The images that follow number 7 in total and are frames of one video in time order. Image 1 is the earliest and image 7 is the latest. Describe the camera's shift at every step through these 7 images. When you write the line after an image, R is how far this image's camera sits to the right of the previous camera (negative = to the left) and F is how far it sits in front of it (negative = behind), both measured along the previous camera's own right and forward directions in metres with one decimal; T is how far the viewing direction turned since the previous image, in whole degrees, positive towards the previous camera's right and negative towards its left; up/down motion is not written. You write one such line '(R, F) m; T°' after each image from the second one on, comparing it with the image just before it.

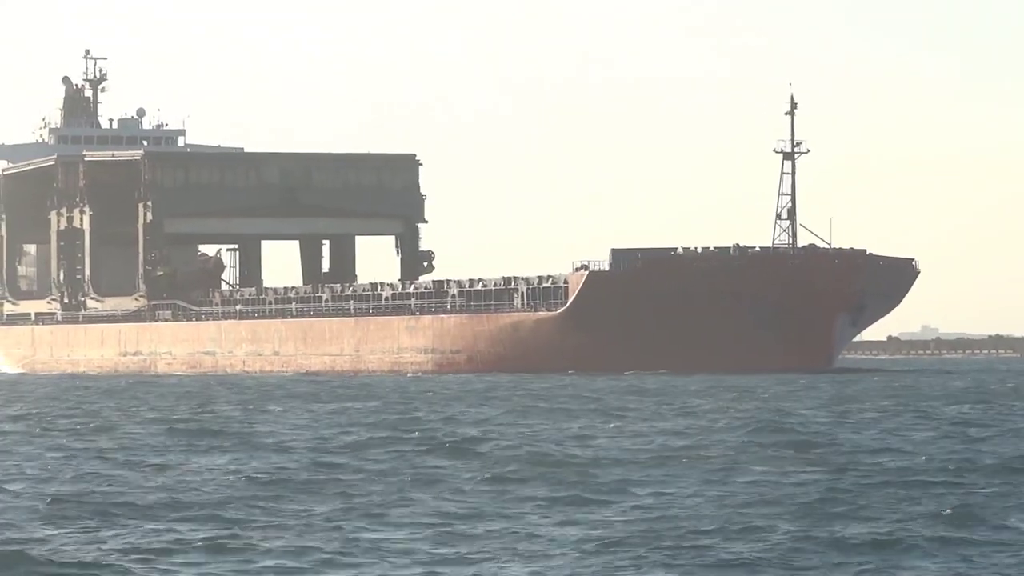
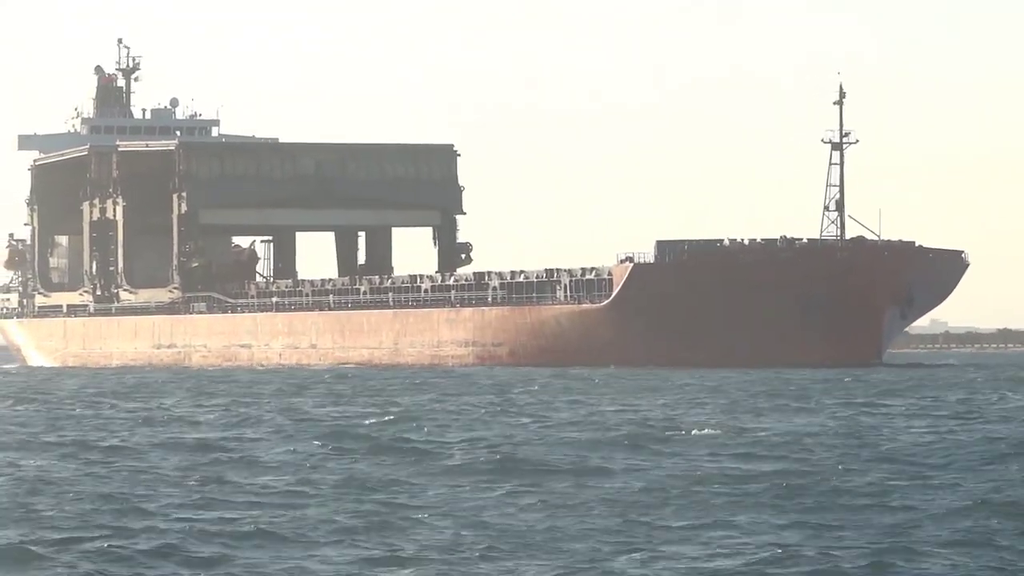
(-0.4, +0.9) m; -1°
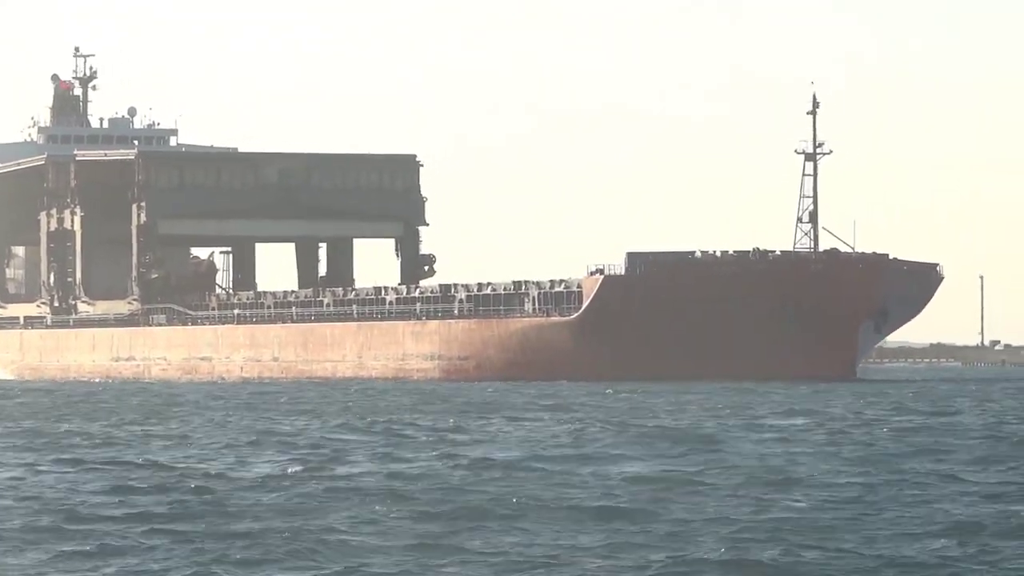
(-0.3, +0.9) m; +1°
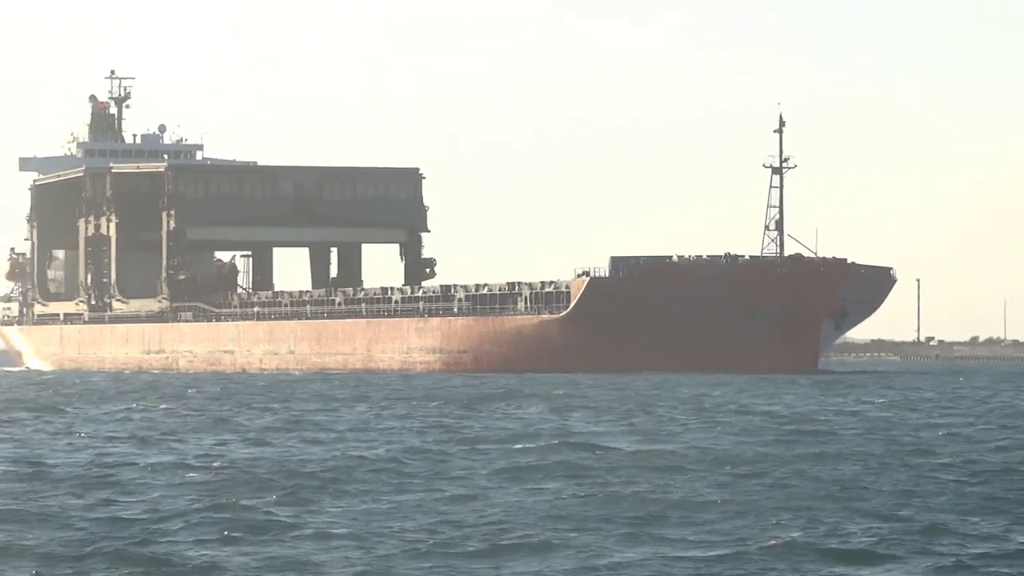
(+0.3, -4.4) m; 0°
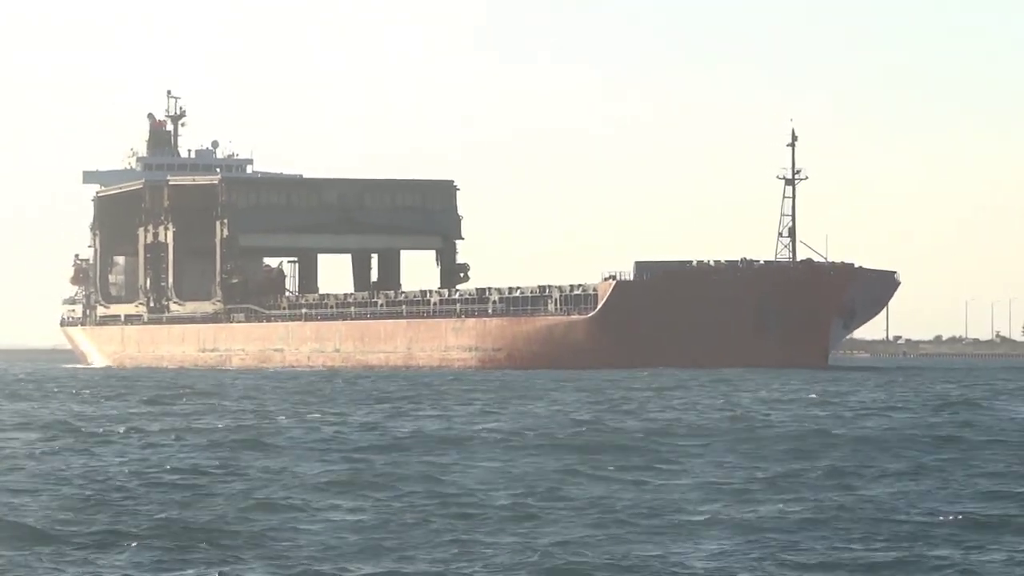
(-0.5, -3.4) m; 0°
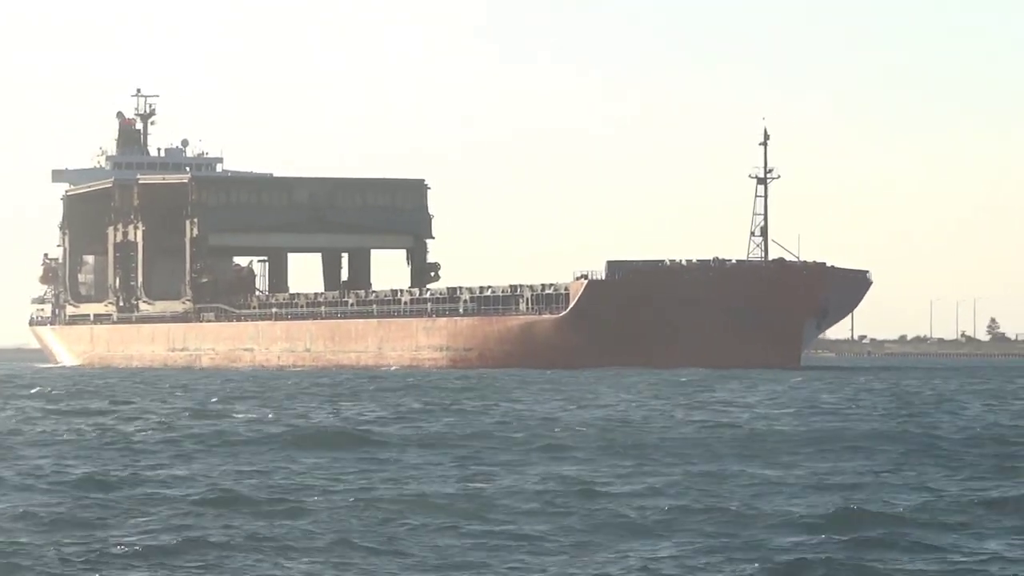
(+0.2, +0.2) m; +1°
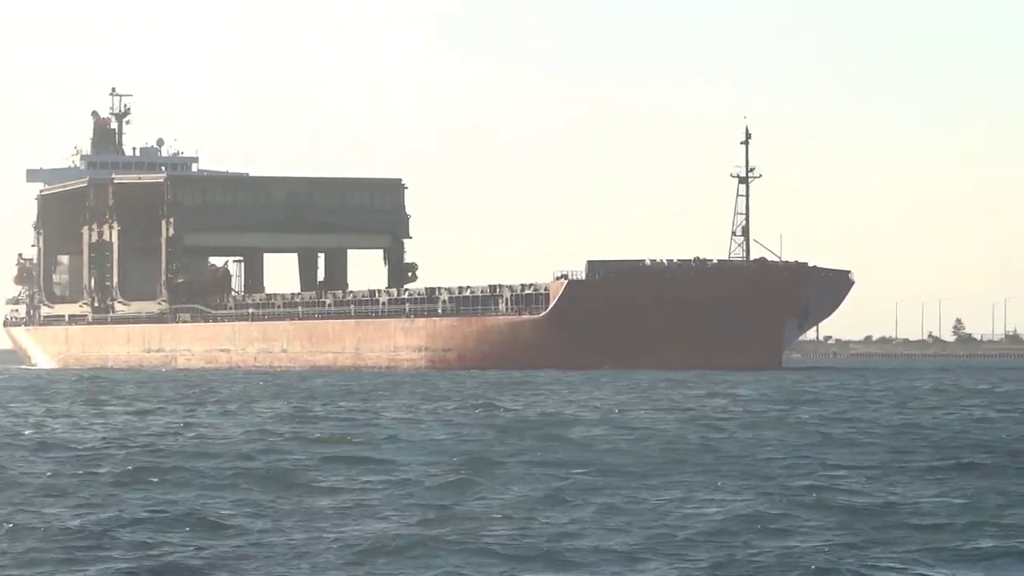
(+0.4, +0.5) m; 0°
